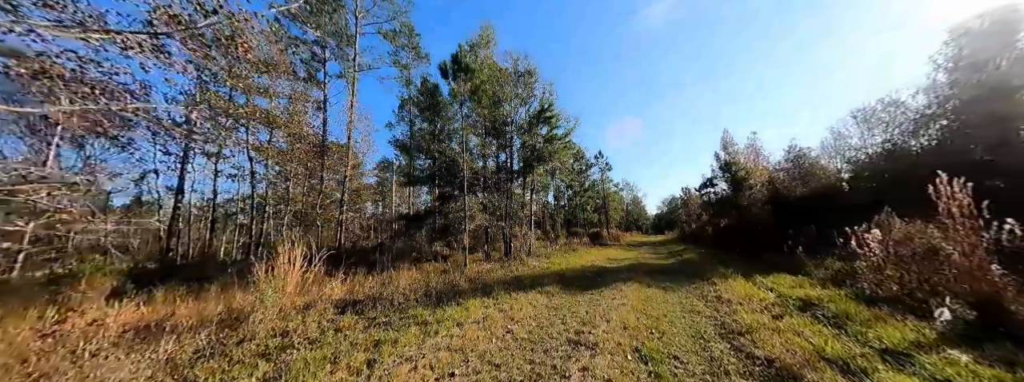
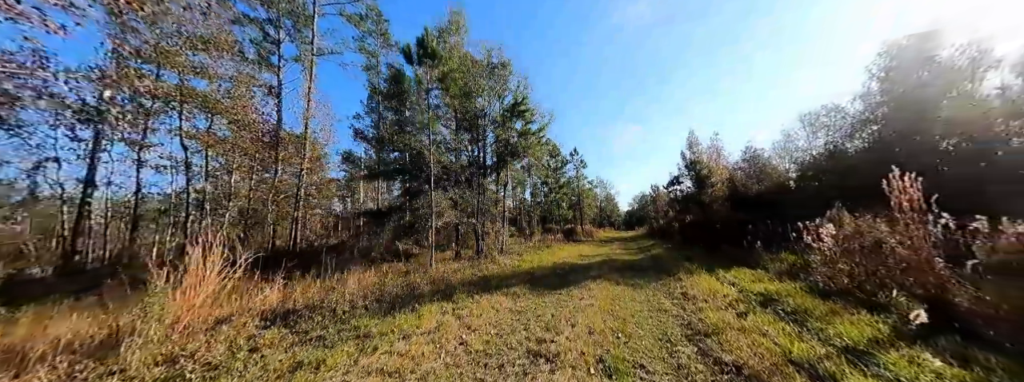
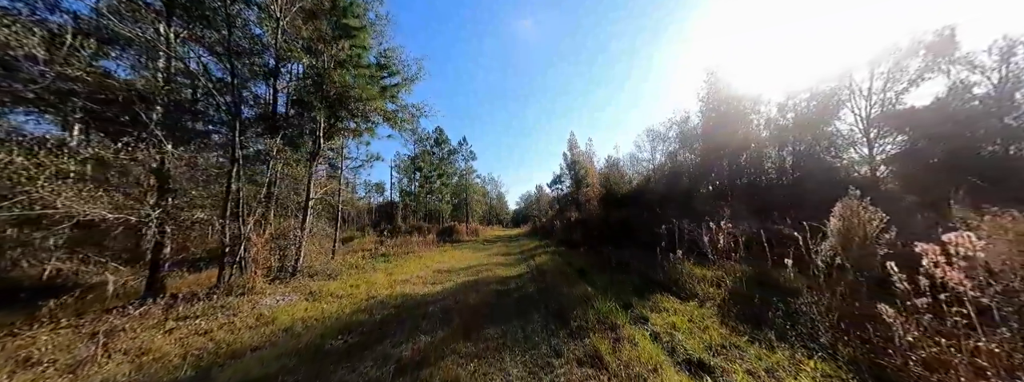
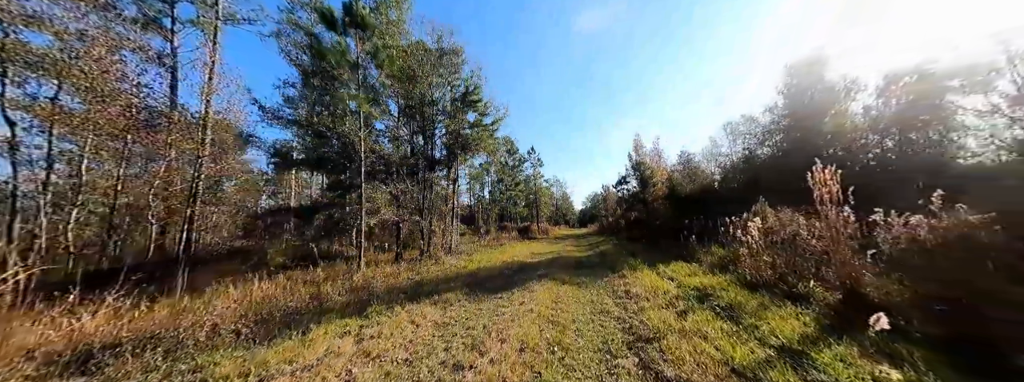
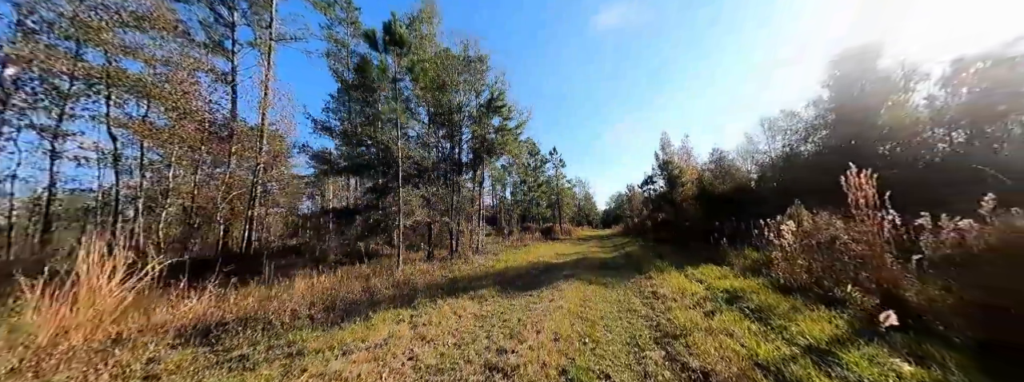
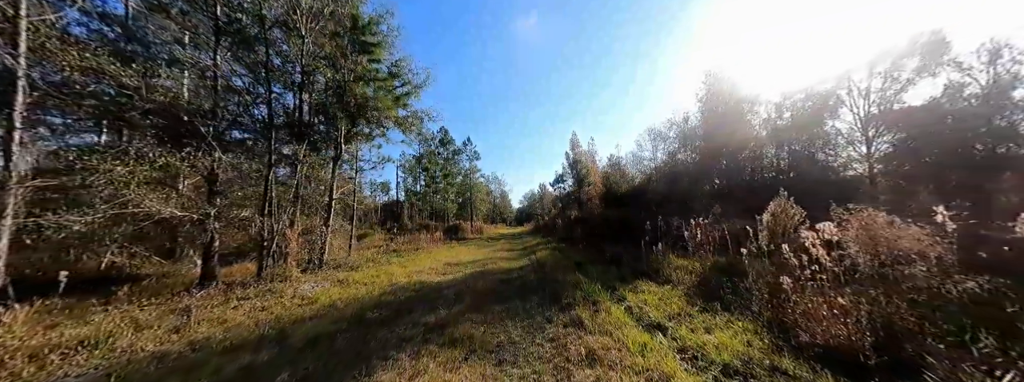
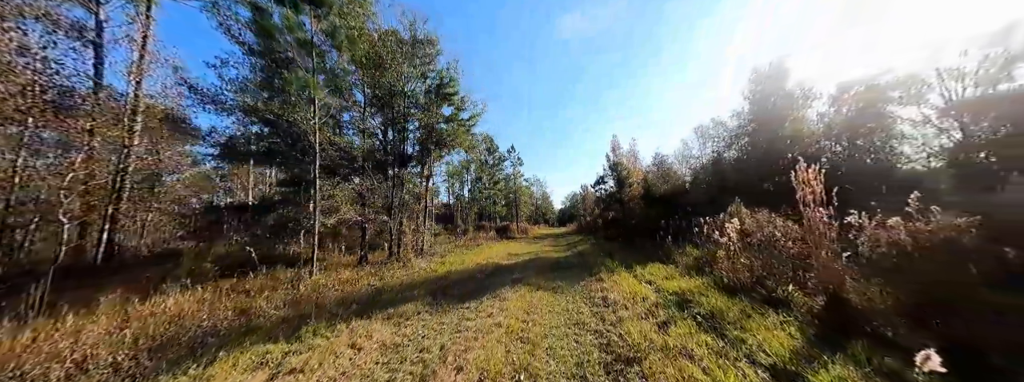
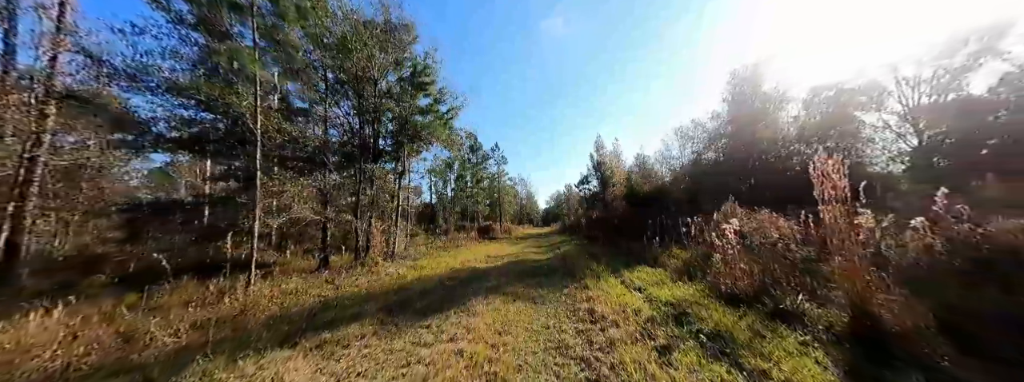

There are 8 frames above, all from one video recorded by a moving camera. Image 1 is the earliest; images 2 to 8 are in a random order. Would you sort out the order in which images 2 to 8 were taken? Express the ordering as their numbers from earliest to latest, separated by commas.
2, 5, 4, 7, 8, 6, 3
